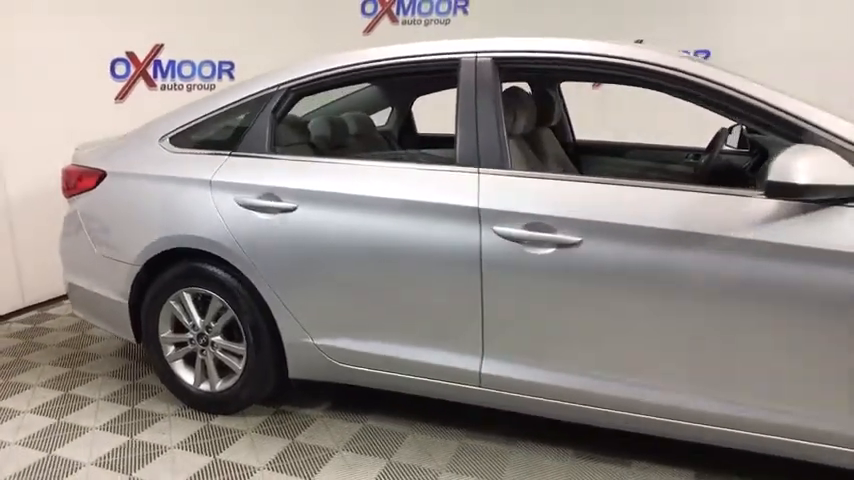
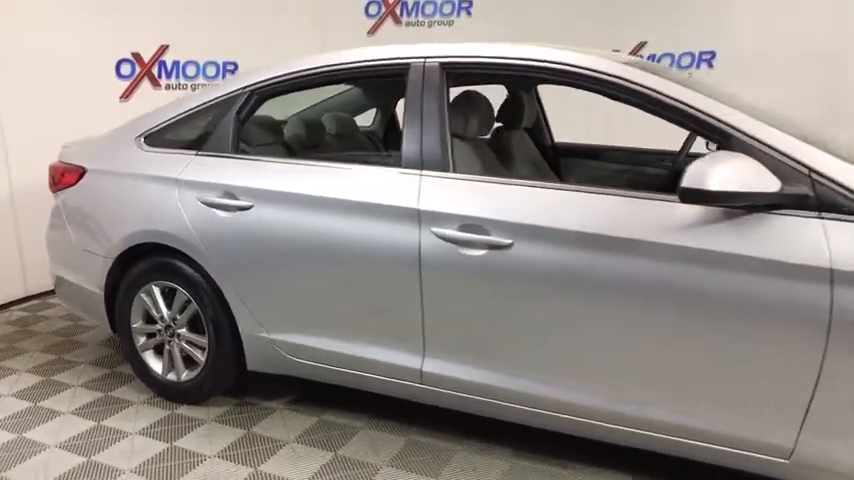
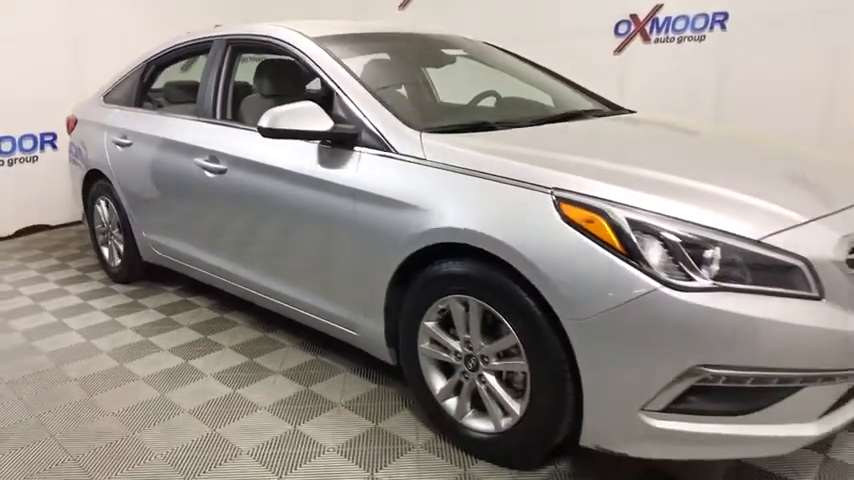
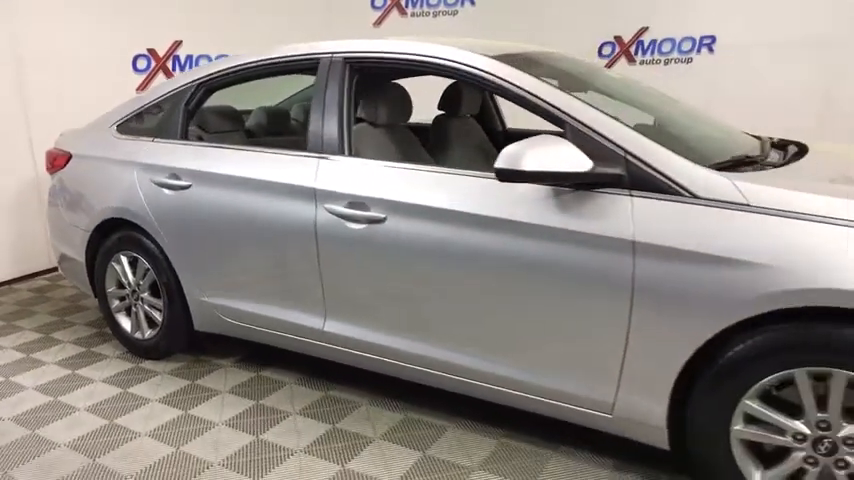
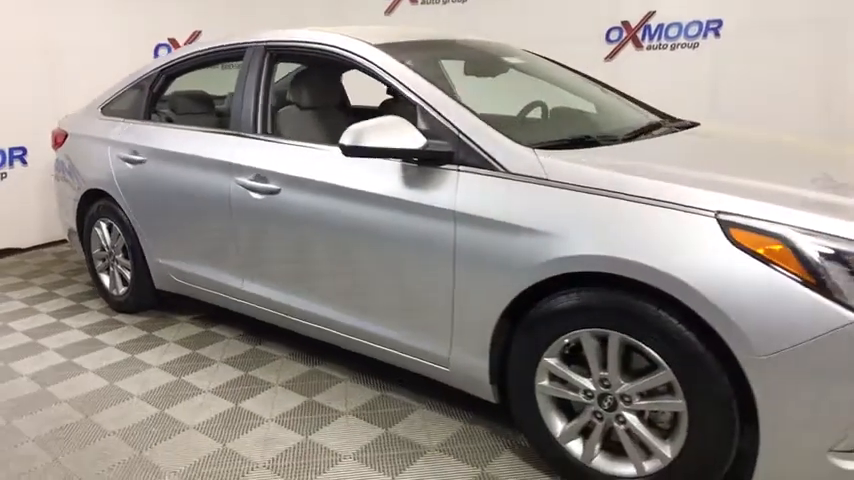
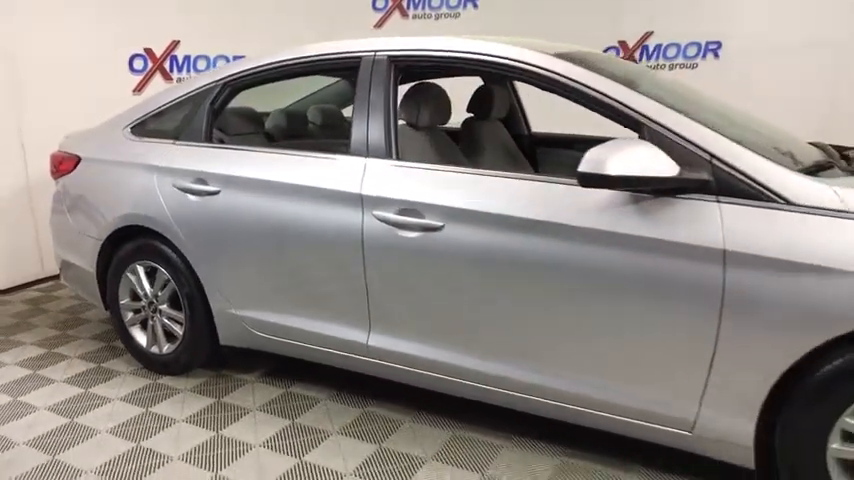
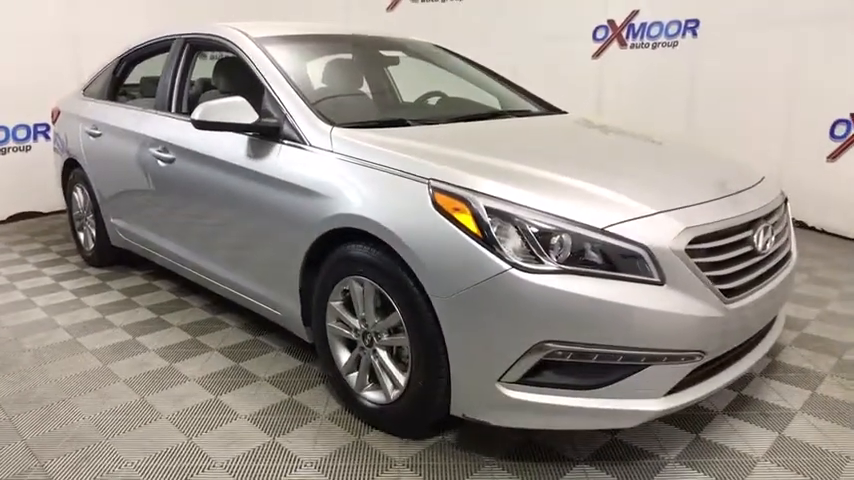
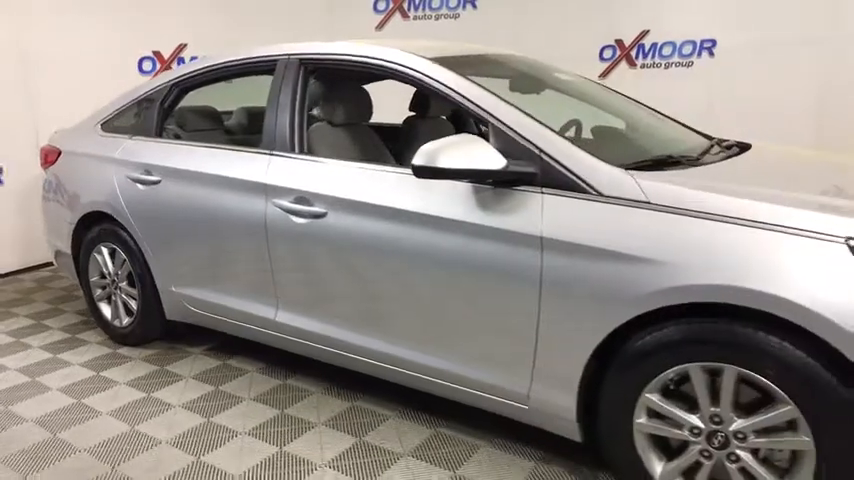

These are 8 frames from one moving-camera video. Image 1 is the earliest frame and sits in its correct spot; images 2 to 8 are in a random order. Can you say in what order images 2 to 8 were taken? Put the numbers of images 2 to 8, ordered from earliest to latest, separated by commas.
2, 6, 4, 8, 5, 3, 7
